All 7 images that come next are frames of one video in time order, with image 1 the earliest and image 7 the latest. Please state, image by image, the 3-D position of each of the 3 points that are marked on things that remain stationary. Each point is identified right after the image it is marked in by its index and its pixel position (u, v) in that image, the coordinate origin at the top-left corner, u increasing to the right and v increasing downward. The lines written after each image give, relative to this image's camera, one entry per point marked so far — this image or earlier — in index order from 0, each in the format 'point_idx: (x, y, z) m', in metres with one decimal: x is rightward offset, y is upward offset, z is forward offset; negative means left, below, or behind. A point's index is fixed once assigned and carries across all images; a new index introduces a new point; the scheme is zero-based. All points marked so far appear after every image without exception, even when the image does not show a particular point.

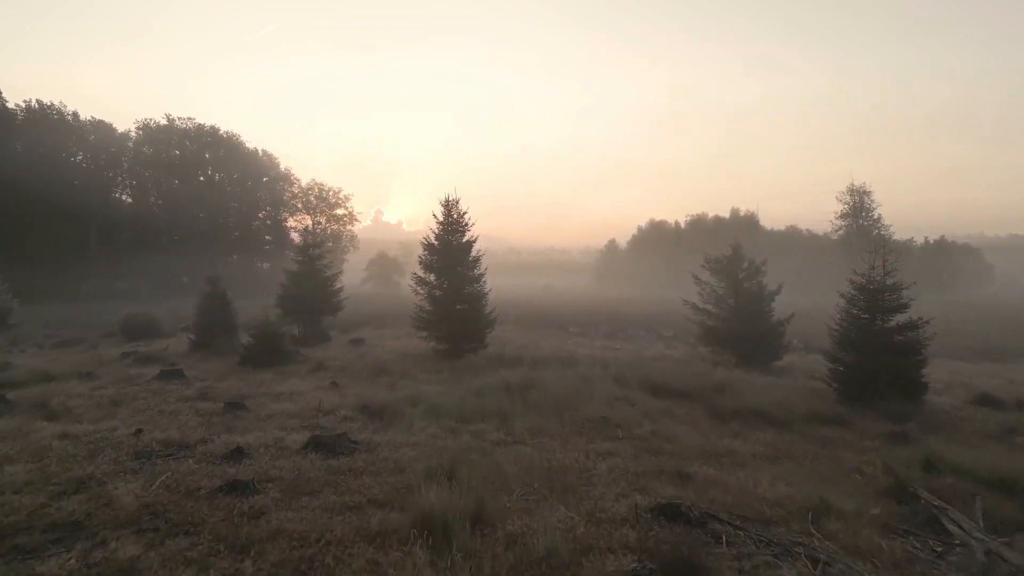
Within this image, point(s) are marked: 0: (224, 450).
0: (-4.6, -2.6, +10.8) m
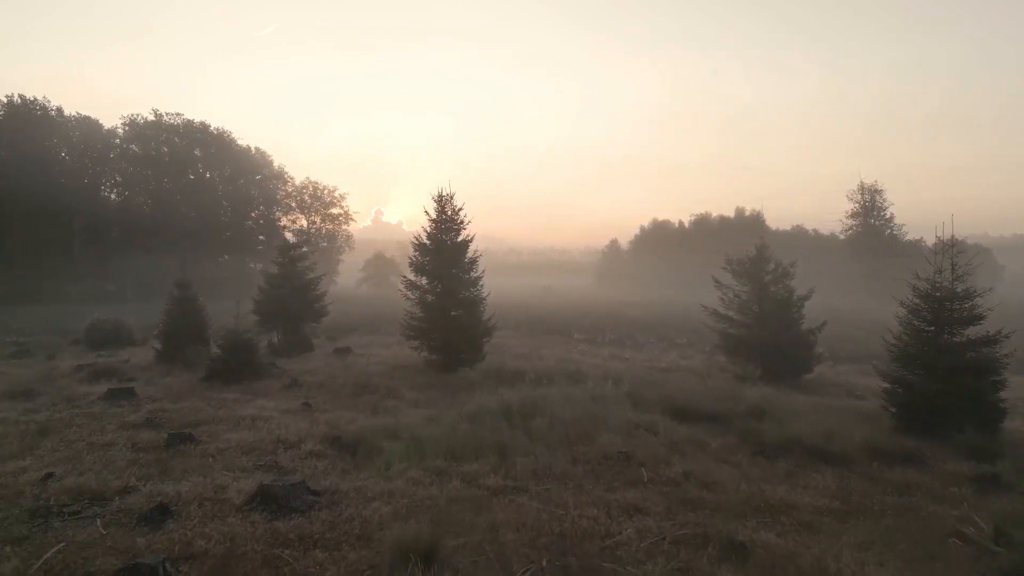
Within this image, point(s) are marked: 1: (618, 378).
0: (-4.6, -2.7, +8.5) m
1: (+3.0, -2.5, +18.9) m
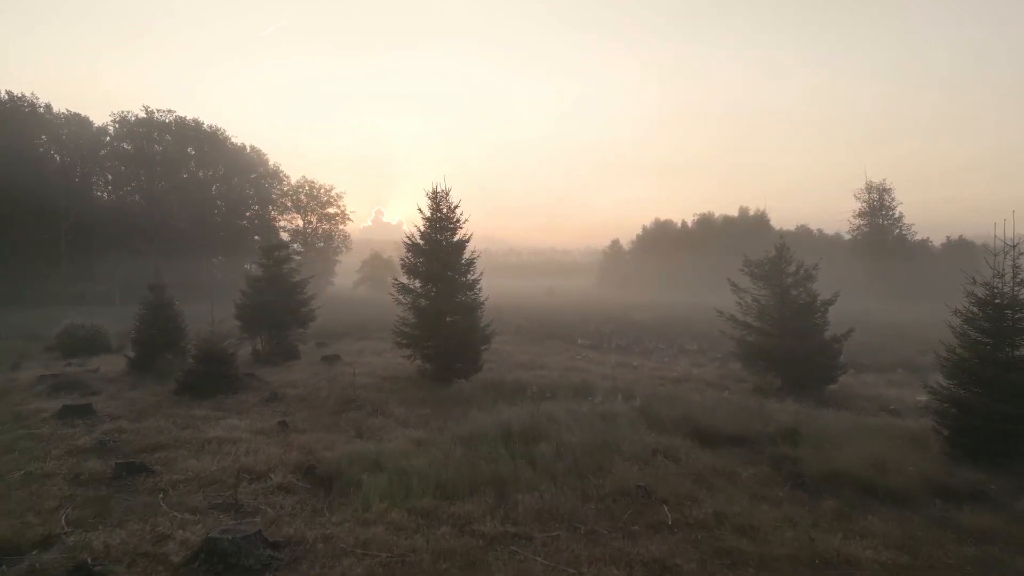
0: (-4.6, -2.8, +6.9) m
1: (+3.0, -2.6, +17.3) m
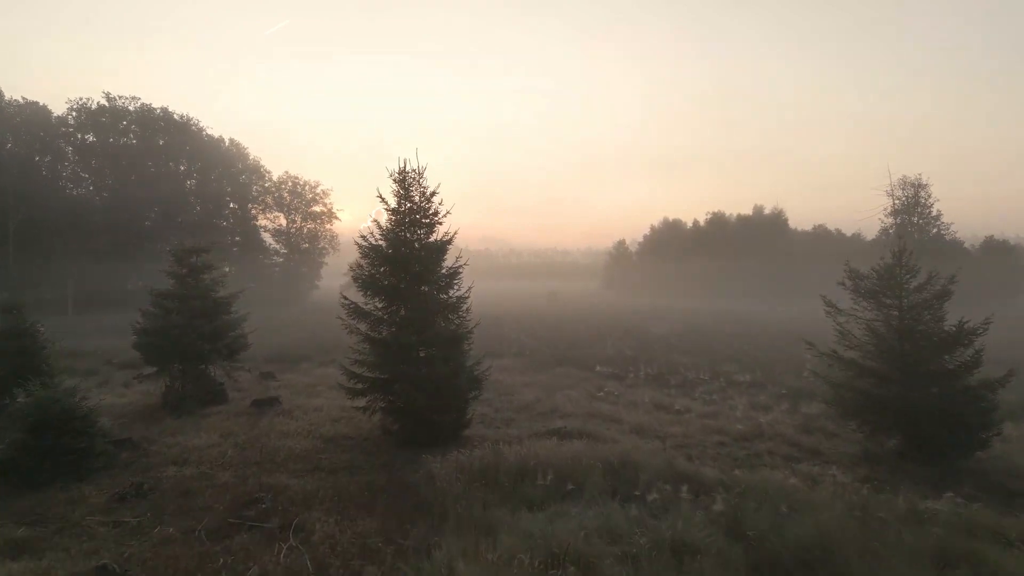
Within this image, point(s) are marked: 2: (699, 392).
0: (-4.6, -3.3, +1.0) m
1: (+3.0, -3.0, +11.4) m
2: (+5.3, -3.0, +19.2) m
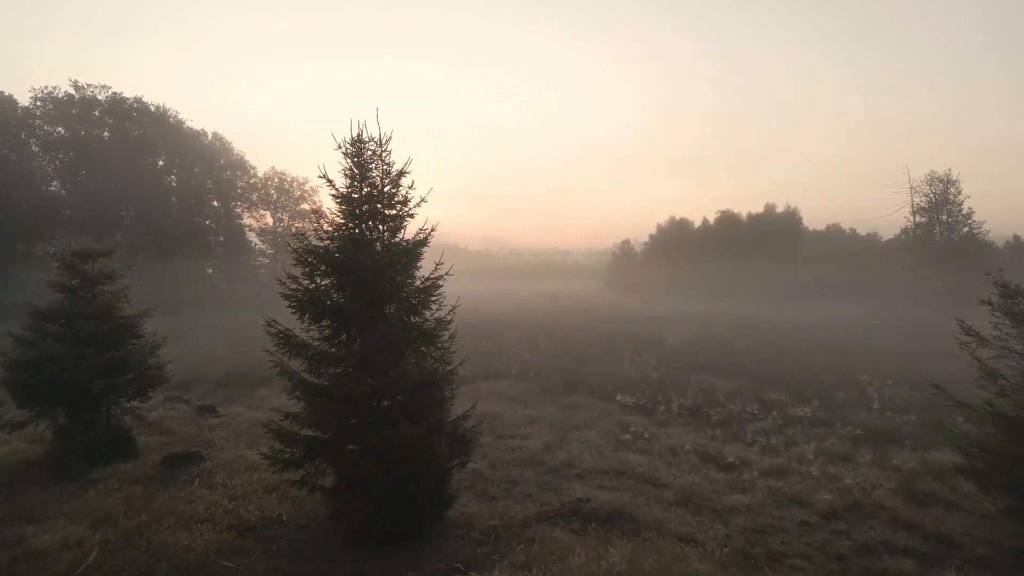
0: (-4.5, -3.6, -3.1) m
1: (+3.0, -3.3, +7.3) m
2: (+5.3, -3.3, +15.1) m
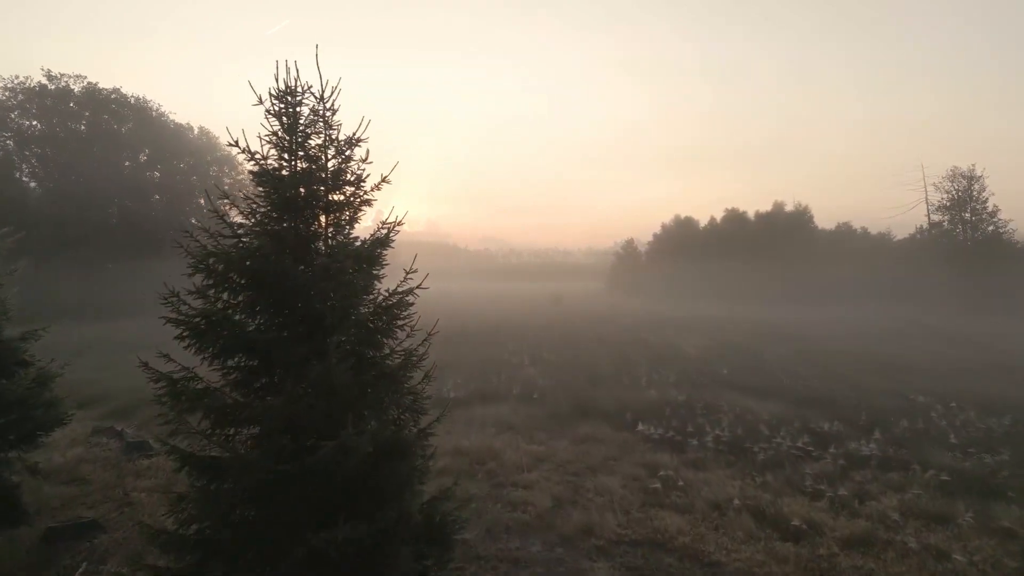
0: (-4.5, -3.8, -6.1) m
1: (+3.0, -3.5, +4.3) m
2: (+5.4, -3.4, +12.1) m
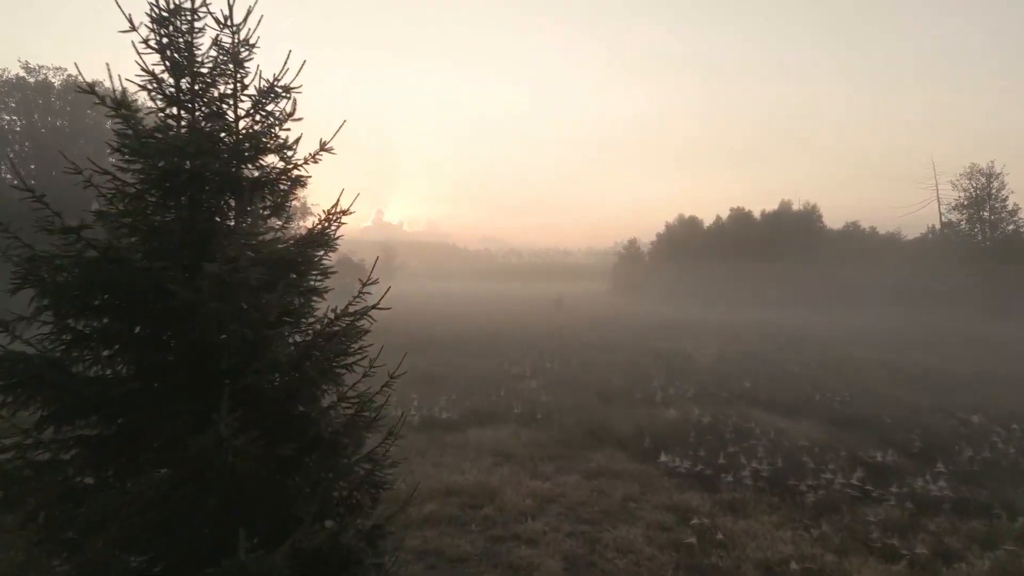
0: (-4.5, -3.9, -8.3) m
1: (+3.0, -3.6, +2.1) m
2: (+5.4, -3.6, +9.9) m
